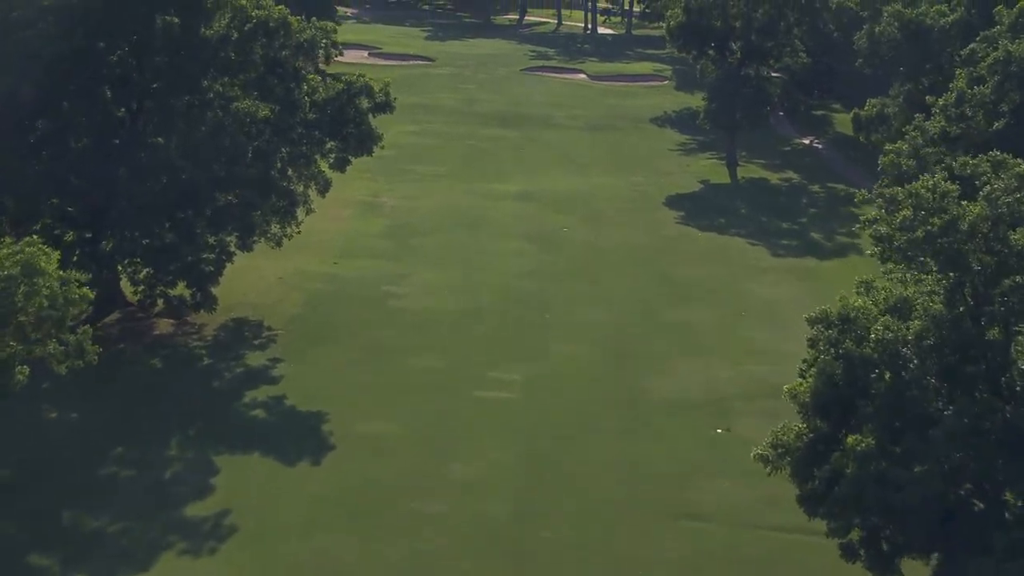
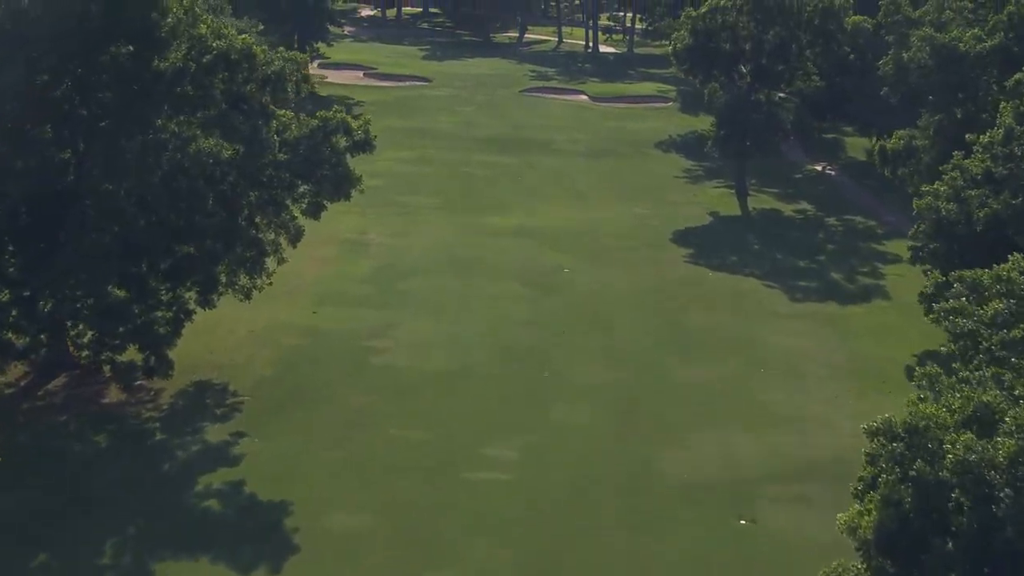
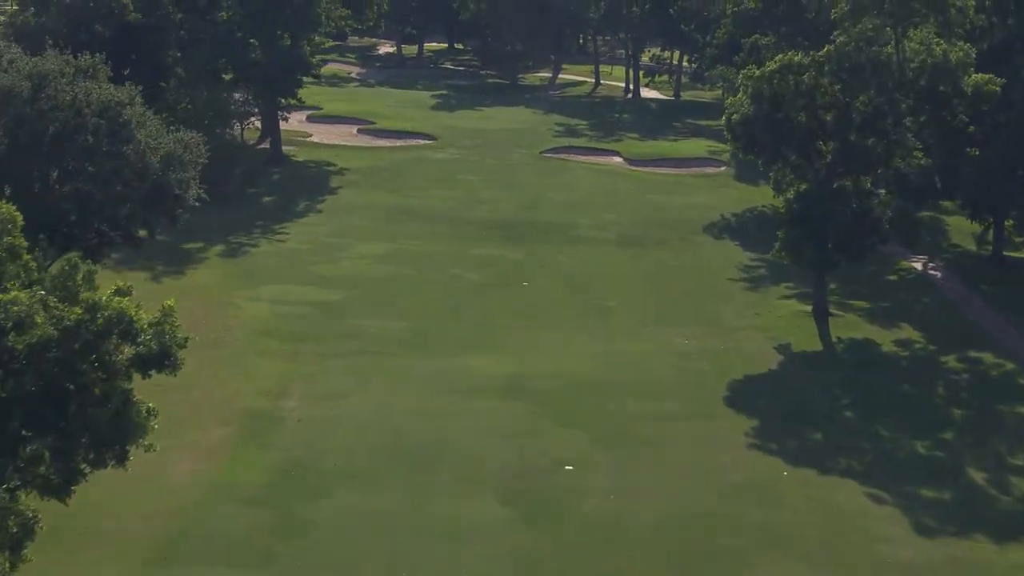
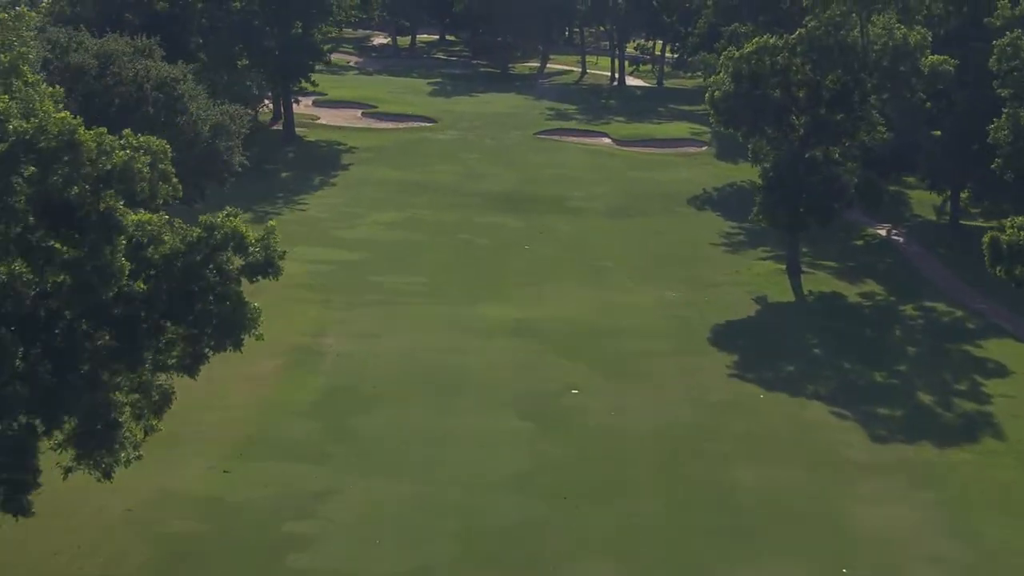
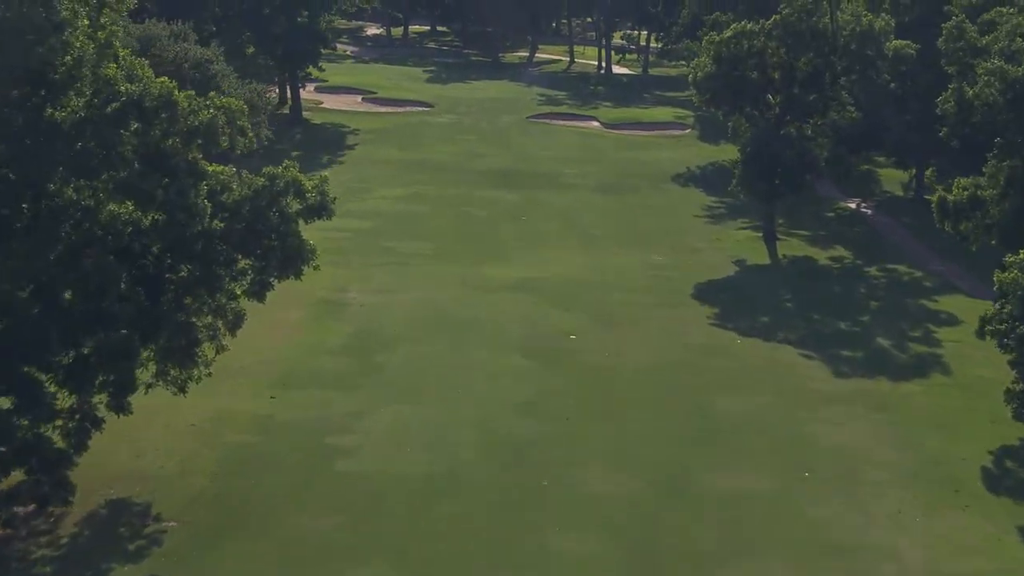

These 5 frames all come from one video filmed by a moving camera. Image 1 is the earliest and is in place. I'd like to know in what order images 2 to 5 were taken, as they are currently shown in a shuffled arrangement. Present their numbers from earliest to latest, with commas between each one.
2, 5, 4, 3
